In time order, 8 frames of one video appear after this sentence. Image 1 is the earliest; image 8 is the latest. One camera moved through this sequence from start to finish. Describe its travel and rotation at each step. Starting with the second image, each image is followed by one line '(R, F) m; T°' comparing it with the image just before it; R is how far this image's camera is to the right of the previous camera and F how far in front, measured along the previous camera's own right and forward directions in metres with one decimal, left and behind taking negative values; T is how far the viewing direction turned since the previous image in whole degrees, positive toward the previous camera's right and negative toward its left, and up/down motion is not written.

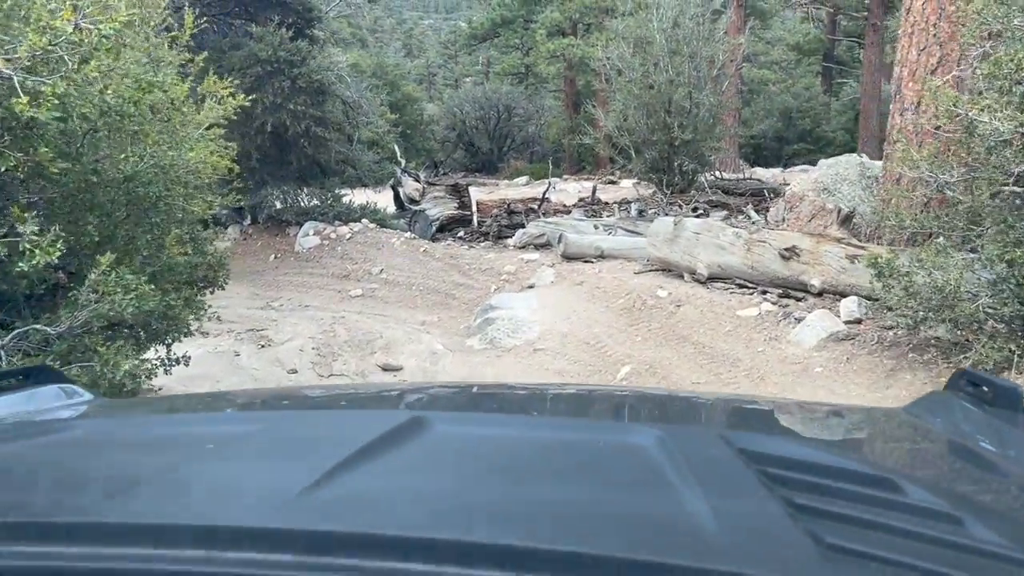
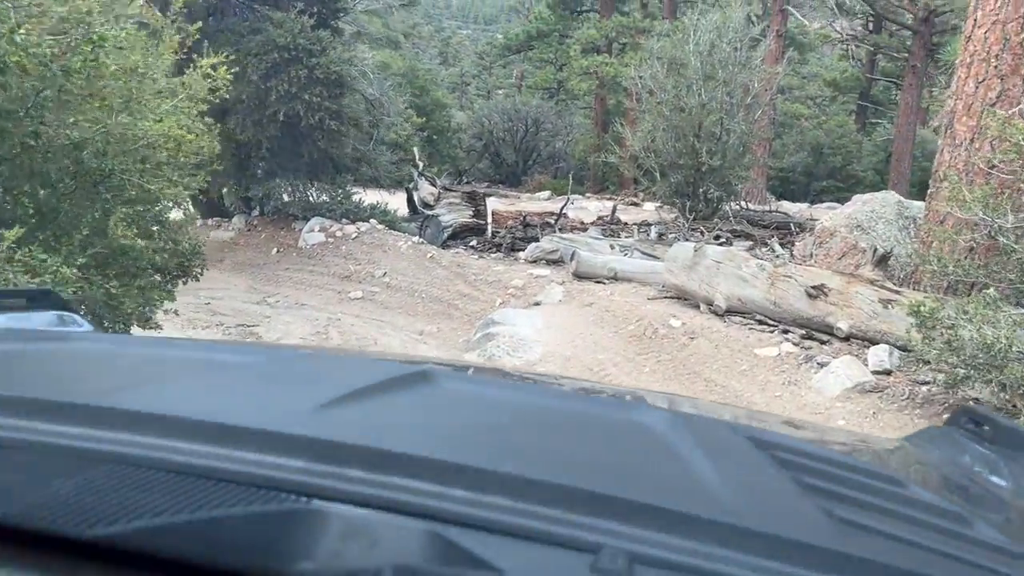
(+0.1, +0.5) m; -1°
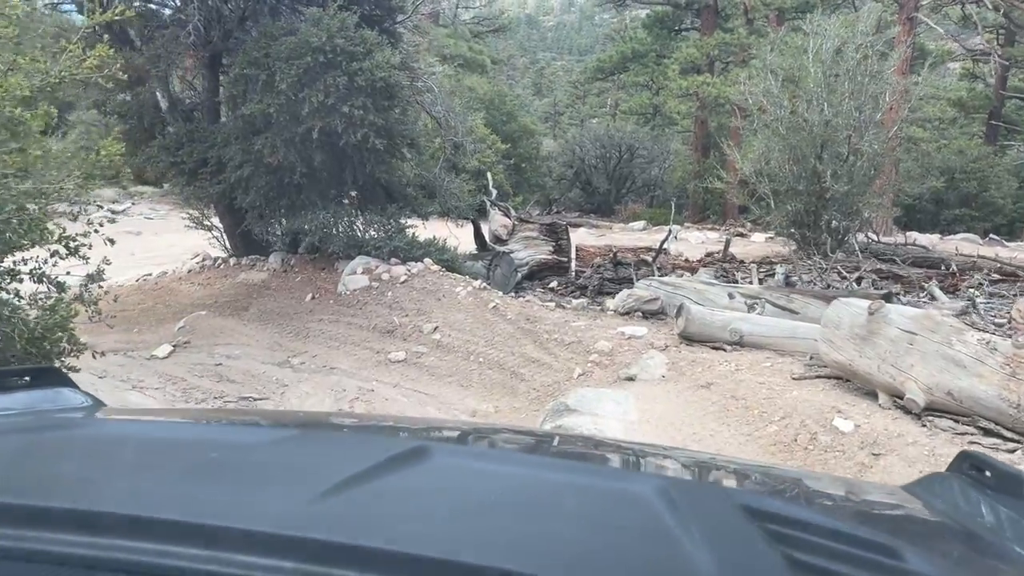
(+0.1, +2.3) m; -6°
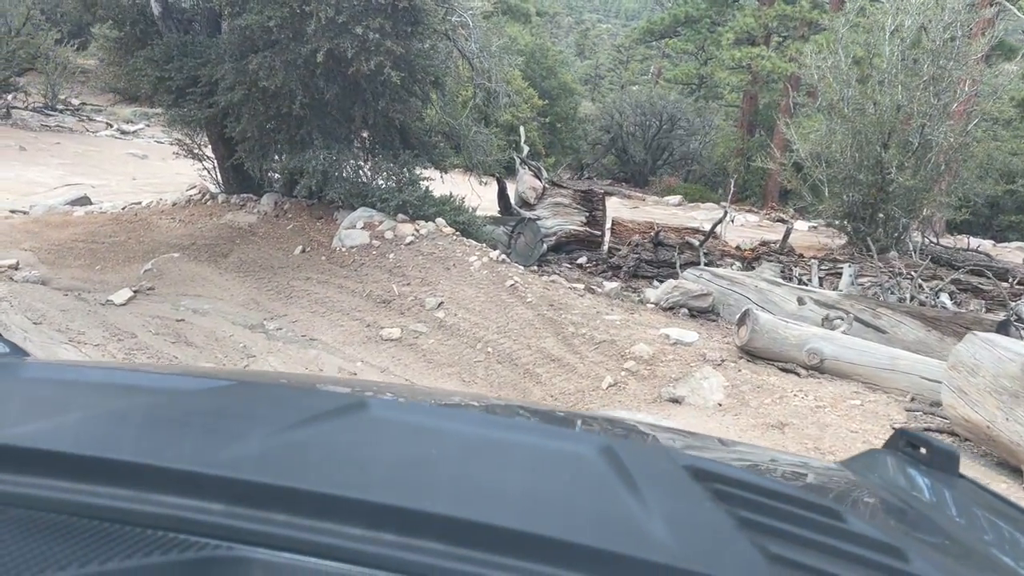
(0.0, +1.4) m; -1°
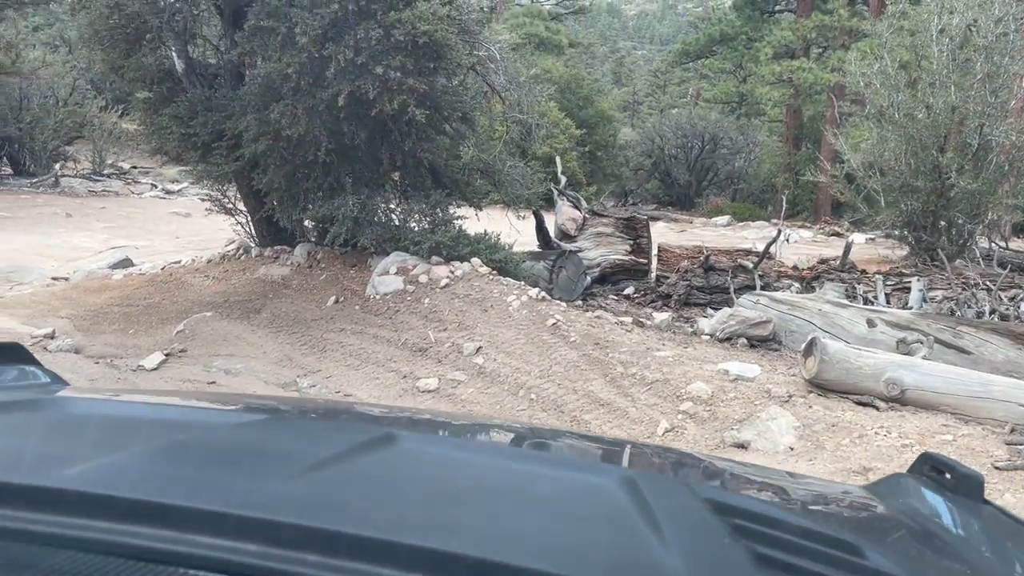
(+0.1, +0.4) m; -3°
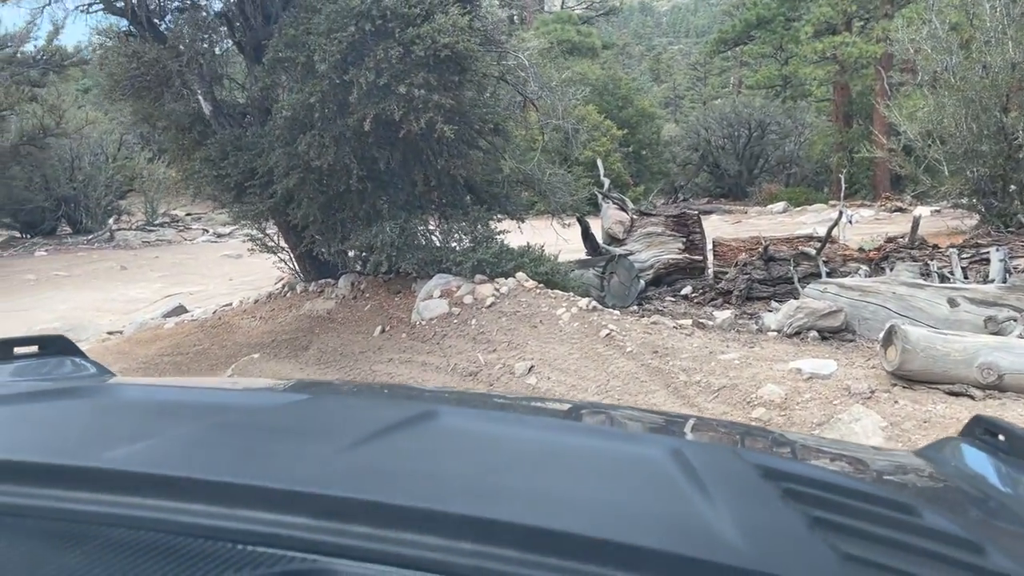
(+0.1, +0.3) m; -4°
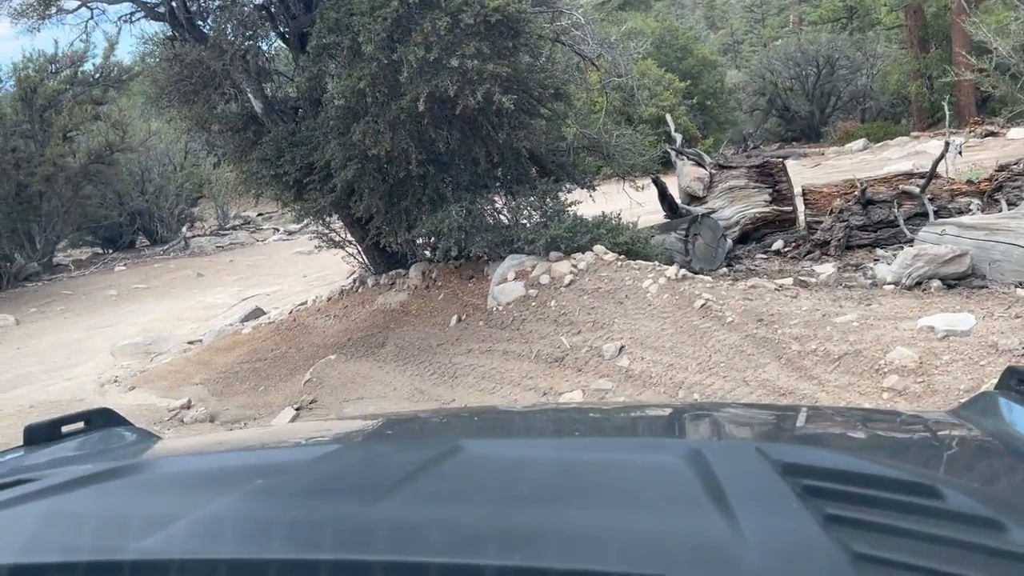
(-0.1, +0.5) m; -5°
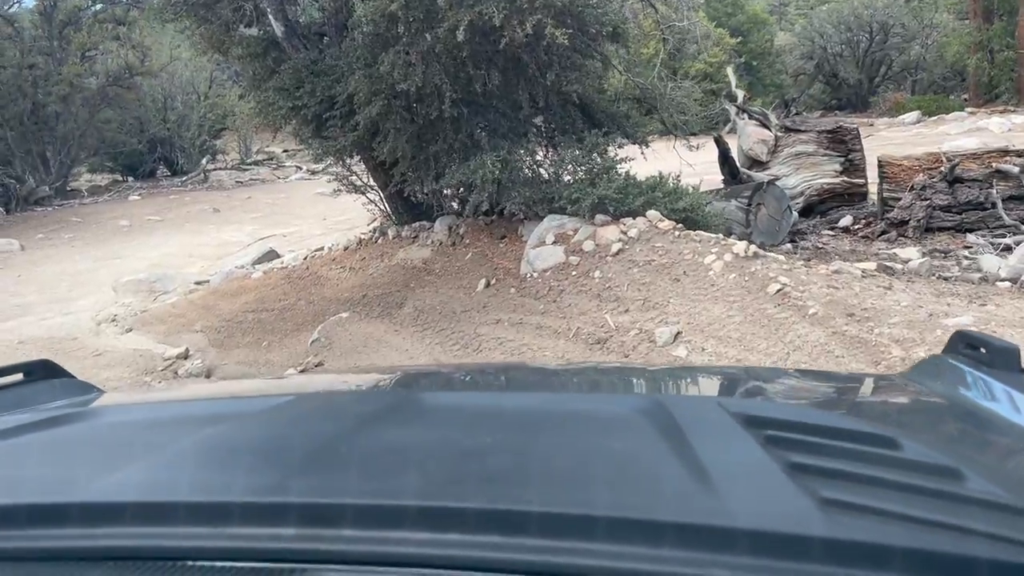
(-0.1, +0.8) m; -1°
